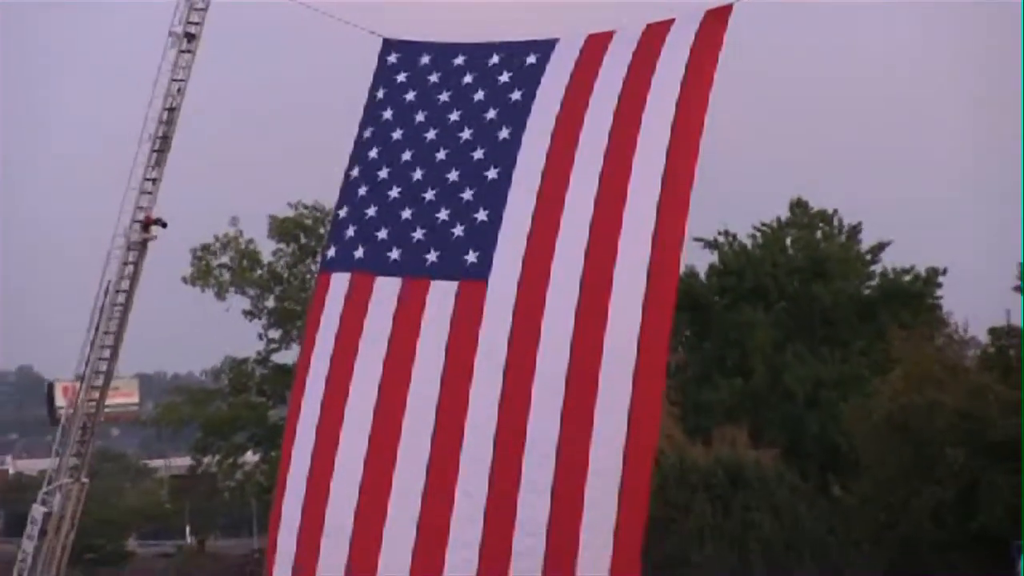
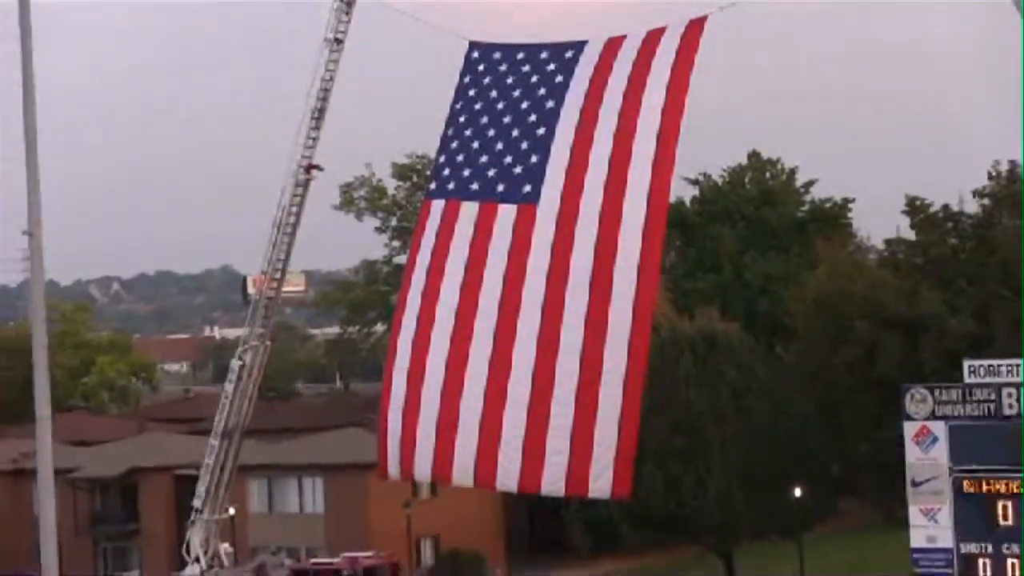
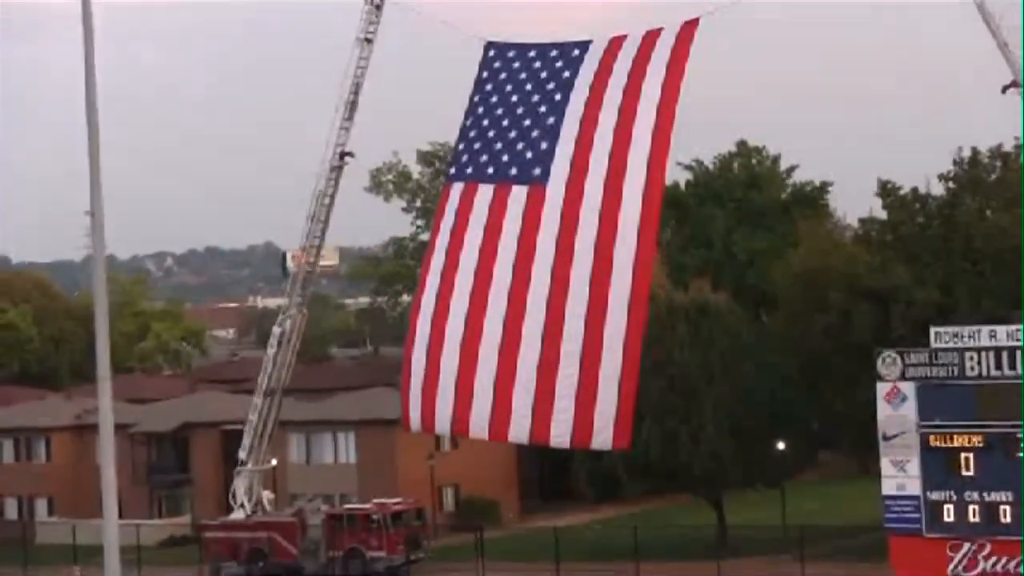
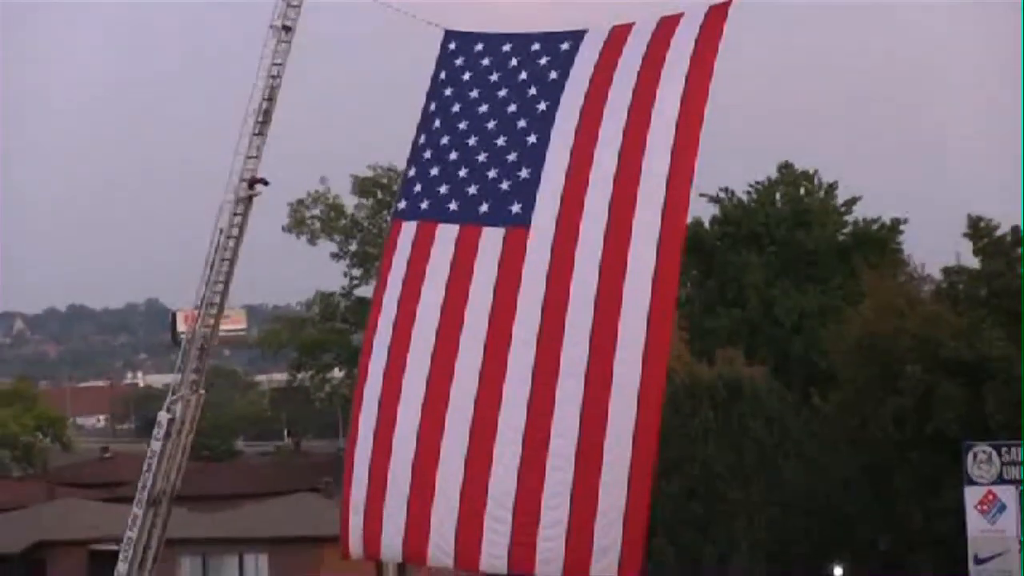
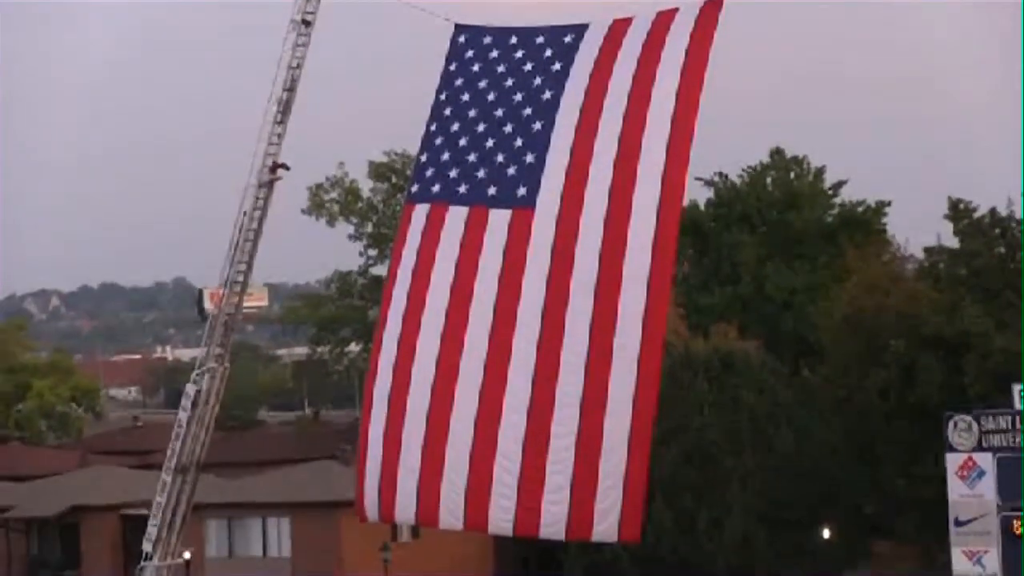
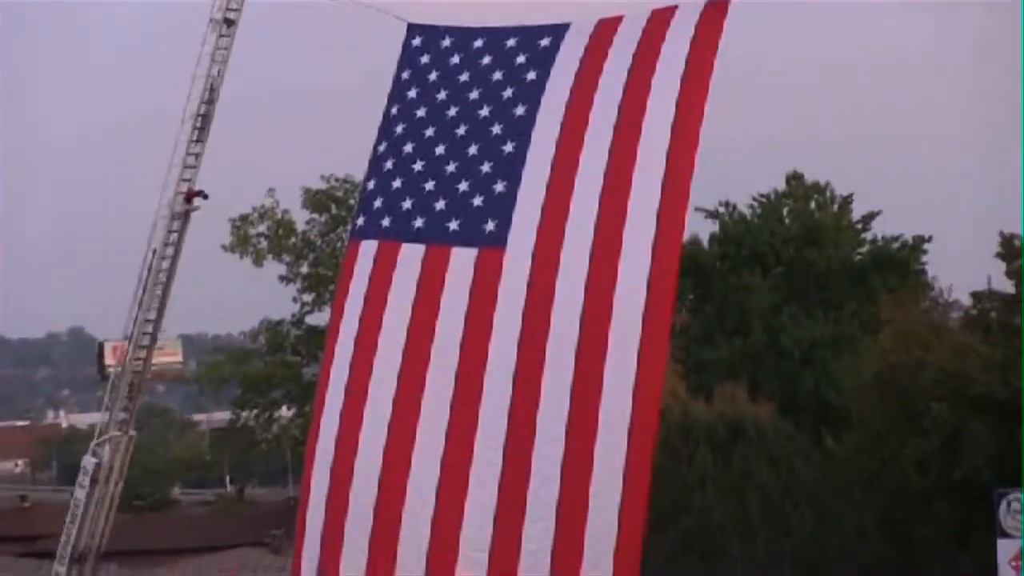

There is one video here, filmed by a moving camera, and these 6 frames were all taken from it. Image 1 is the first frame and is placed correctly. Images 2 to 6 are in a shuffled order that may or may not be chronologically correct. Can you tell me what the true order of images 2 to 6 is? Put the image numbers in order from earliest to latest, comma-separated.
6, 4, 5, 2, 3
